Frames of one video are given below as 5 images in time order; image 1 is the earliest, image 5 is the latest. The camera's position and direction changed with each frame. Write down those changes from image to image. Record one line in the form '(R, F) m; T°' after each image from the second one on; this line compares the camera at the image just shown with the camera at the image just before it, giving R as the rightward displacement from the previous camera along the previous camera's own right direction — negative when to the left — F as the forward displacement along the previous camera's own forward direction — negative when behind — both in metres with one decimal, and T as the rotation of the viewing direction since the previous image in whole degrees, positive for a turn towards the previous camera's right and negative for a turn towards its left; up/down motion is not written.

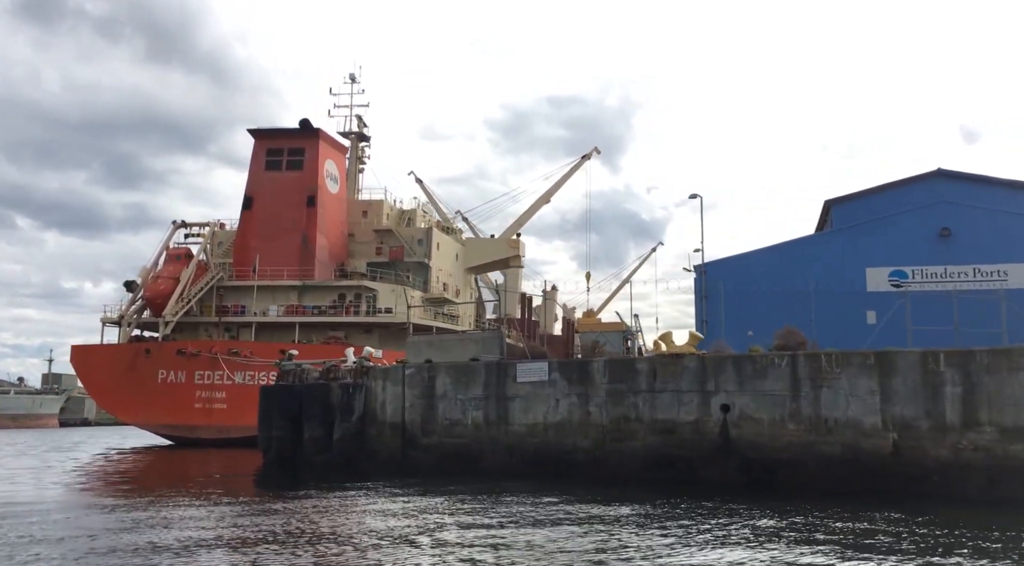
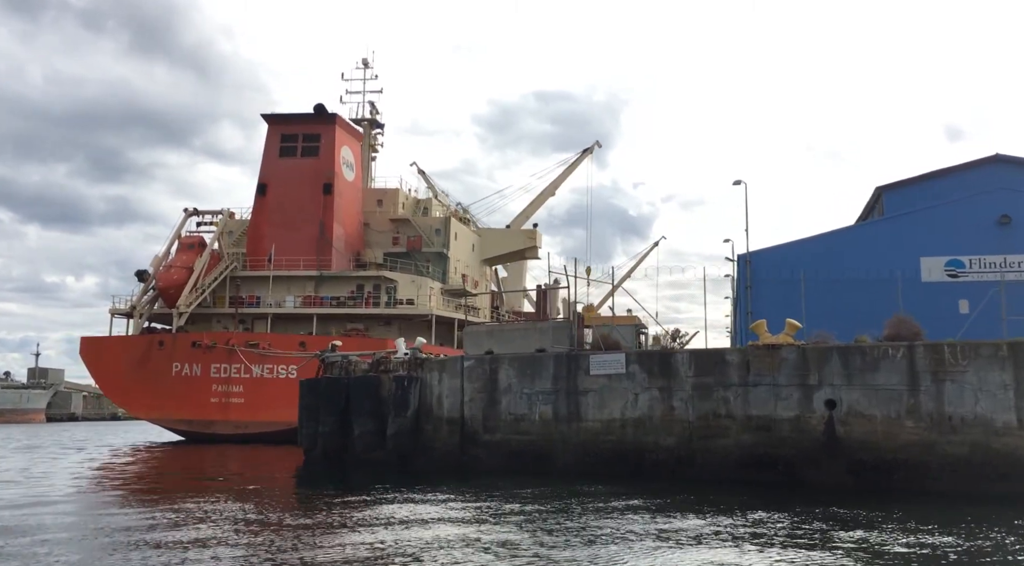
(-1.6, +1.3) m; 0°
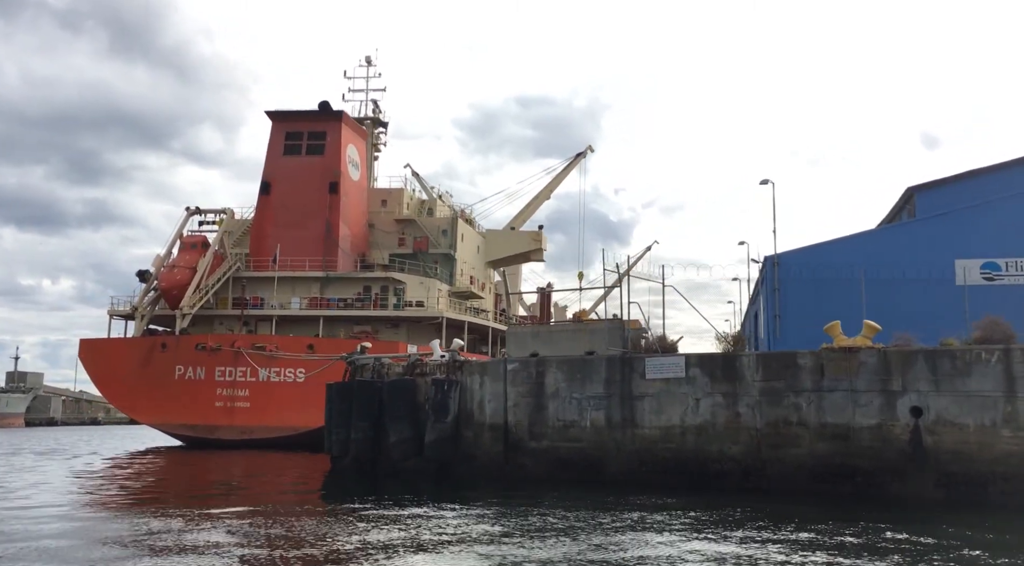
(-1.2, +1.0) m; +1°
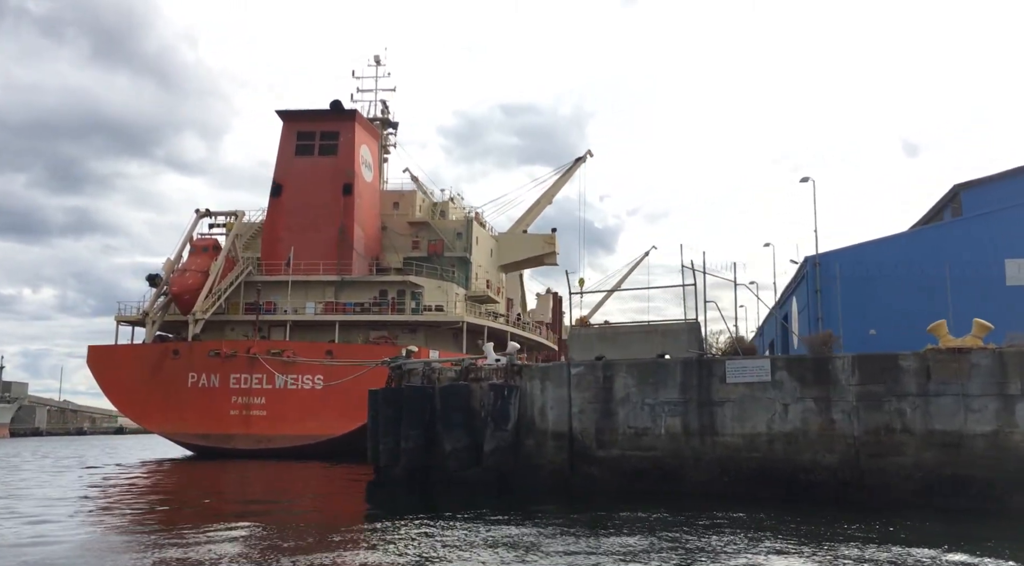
(-1.4, +1.1) m; +1°
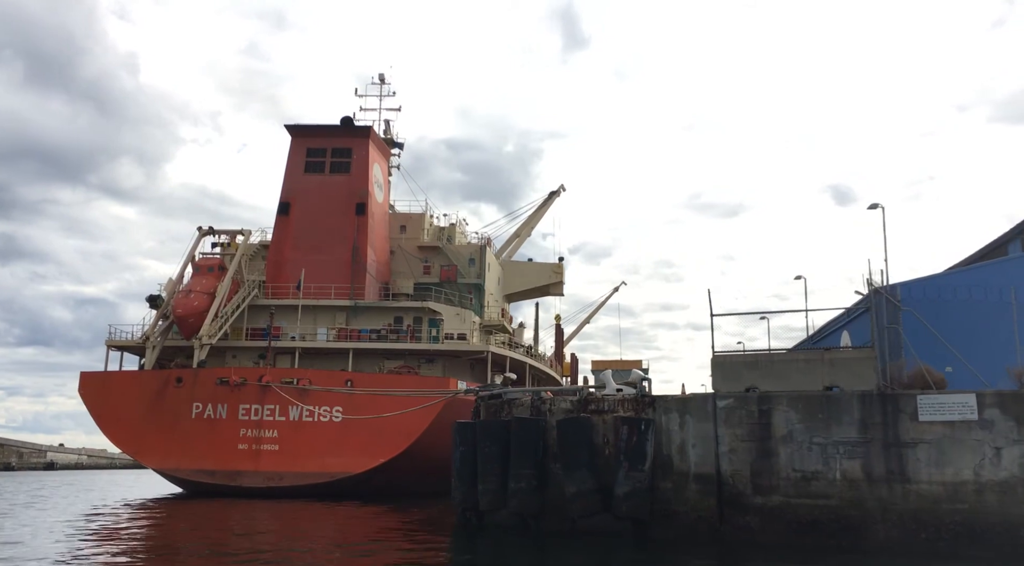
(-3.1, +2.2) m; +3°
